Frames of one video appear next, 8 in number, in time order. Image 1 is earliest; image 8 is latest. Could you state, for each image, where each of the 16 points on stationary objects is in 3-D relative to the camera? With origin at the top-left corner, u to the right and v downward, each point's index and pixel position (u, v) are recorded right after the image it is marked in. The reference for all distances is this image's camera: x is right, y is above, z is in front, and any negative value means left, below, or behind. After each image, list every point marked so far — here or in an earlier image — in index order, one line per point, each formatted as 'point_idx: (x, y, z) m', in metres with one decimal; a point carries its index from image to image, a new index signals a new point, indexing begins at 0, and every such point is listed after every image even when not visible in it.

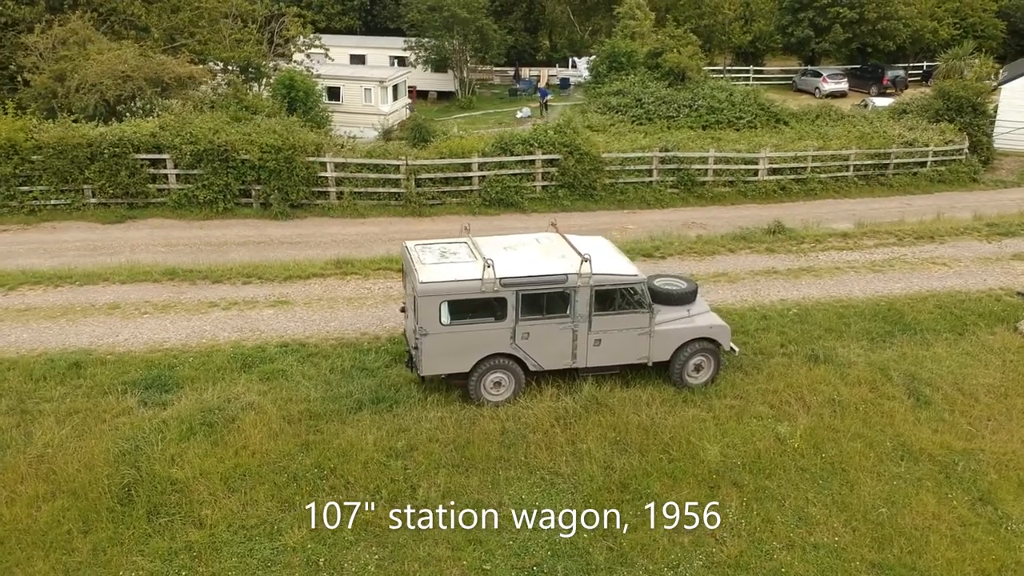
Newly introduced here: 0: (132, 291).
0: (-6.1, -0.1, +15.9) m
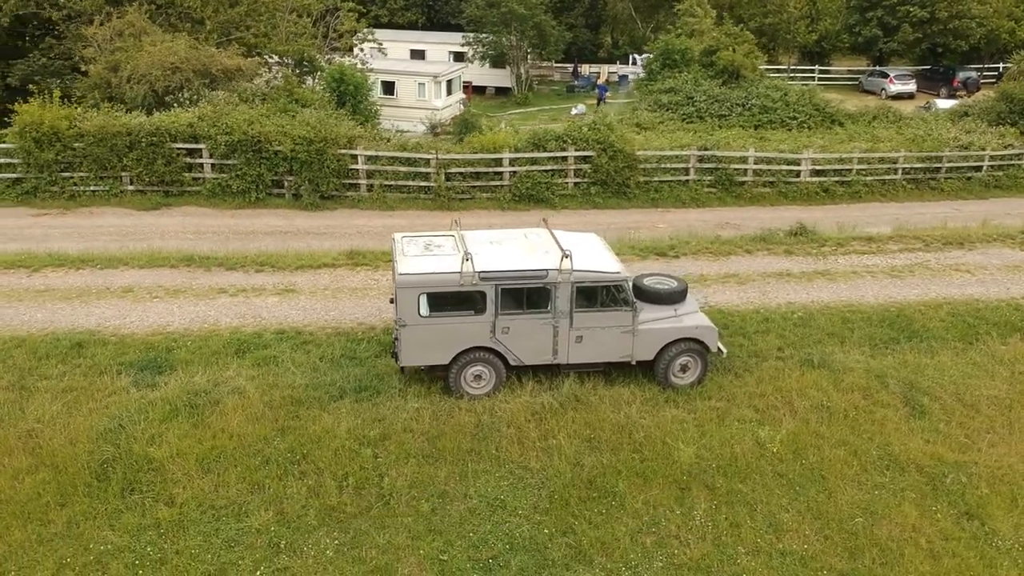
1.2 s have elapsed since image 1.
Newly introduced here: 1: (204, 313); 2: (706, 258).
0: (-6.0, +0.2, +16.4) m
1: (-4.6, -0.4, +14.9) m
2: (+3.5, +0.5, +17.8) m
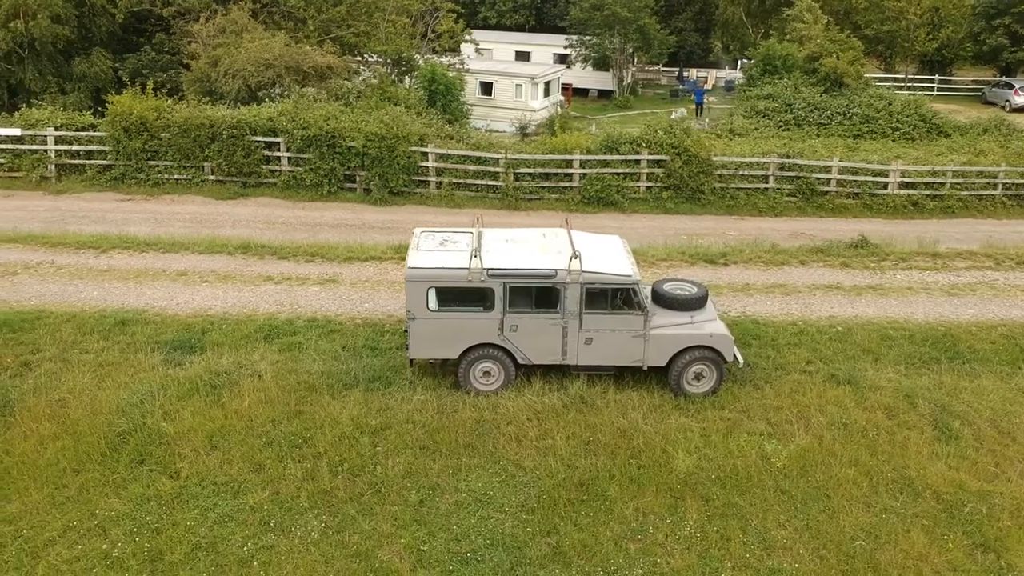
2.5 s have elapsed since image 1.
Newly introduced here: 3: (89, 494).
0: (-5.3, +0.4, +17.2) m
1: (-4.1, -0.2, +15.5) m
2: (+4.2, +0.4, +17.3) m
3: (-4.7, -2.3, +11.1) m
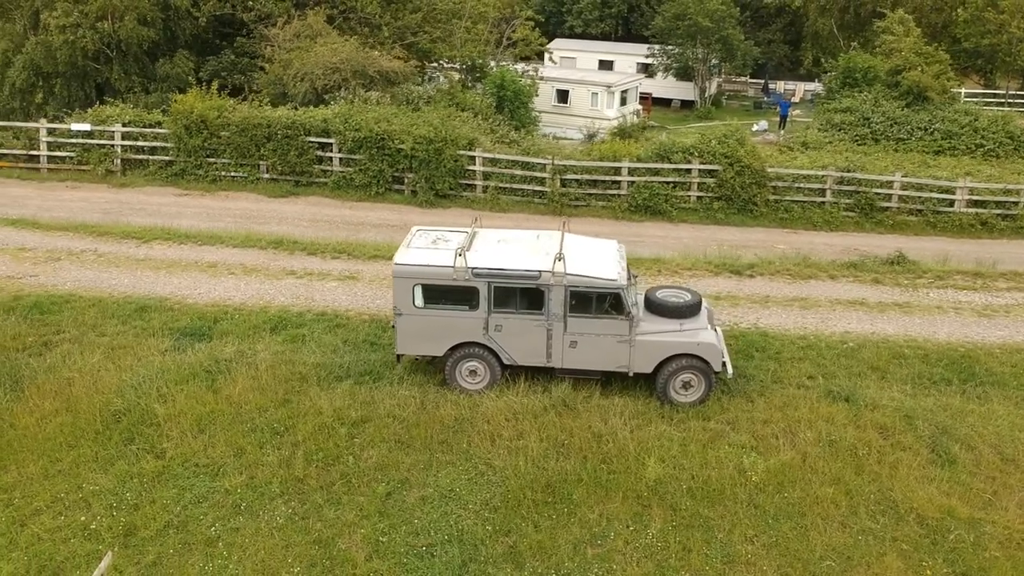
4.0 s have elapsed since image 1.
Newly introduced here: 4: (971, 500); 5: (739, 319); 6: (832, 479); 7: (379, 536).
0: (-5.0, +0.6, +17.7) m
1: (-4.0, 0.0, +15.9) m
2: (+4.6, +0.1, +16.9) m
3: (-5.0, -2.1, +11.6) m
4: (+5.2, -2.4, +11.2) m
5: (+3.4, -0.5, +15.0) m
6: (+3.6, -2.2, +11.3) m
7: (-1.4, -2.6, +10.6) m
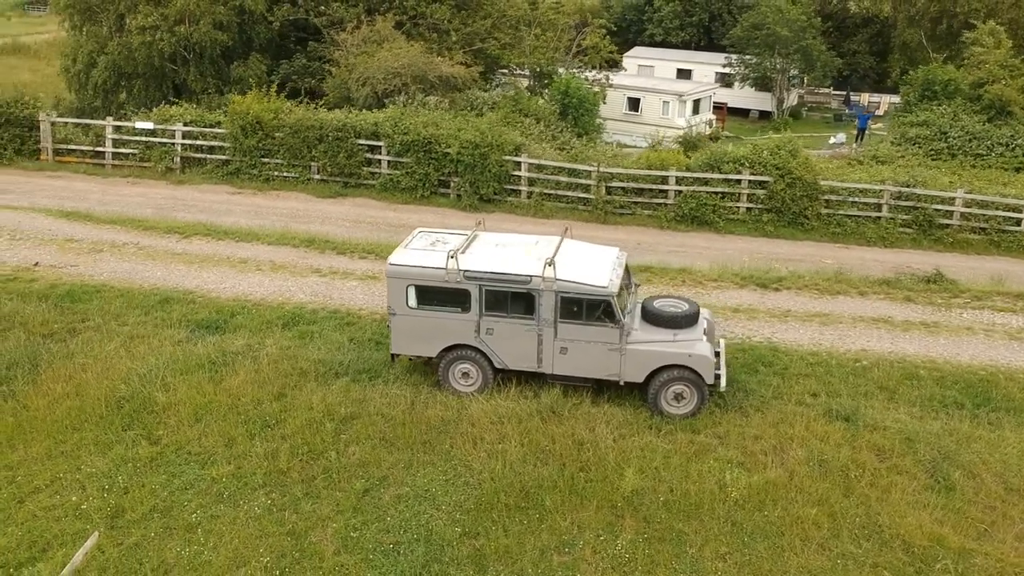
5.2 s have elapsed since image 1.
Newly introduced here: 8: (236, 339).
0: (-4.5, +0.7, +18.2) m
1: (-3.7, 0.0, +16.3) m
2: (+4.9, -0.1, +16.5) m
3: (-5.2, -2.0, +12.1) m
4: (+4.9, -2.6, +10.7) m
5: (+3.5, -0.7, +14.7) m
6: (+3.4, -2.3, +11.0) m
7: (-1.7, -2.6, +10.7) m
8: (-3.9, -0.7, +14.2) m
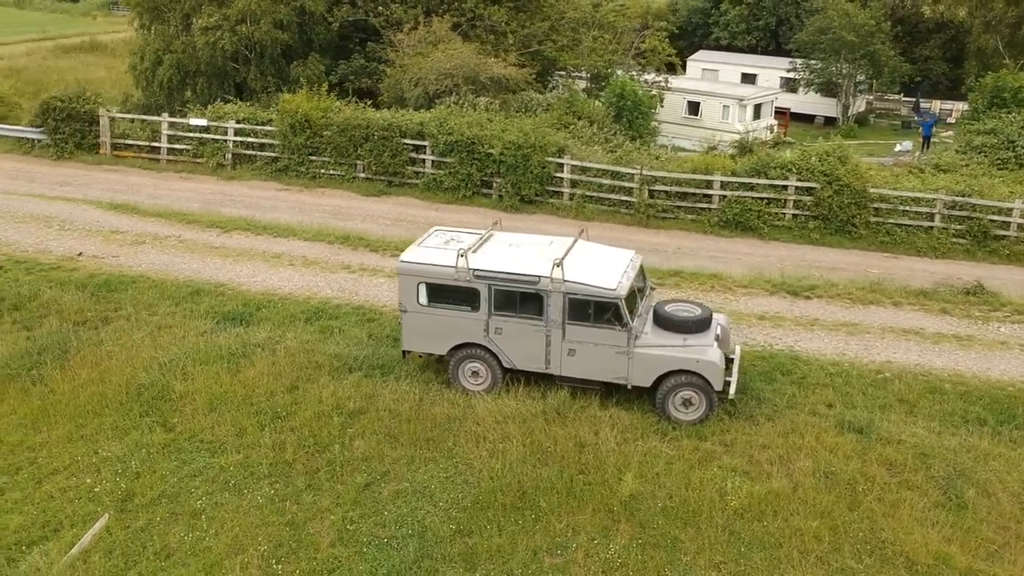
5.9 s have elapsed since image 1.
0: (-3.9, +0.7, +18.5) m
1: (-3.3, +0.1, +16.5) m
2: (+5.3, -0.2, +16.1) m
3: (-5.2, -1.8, +12.4) m
4: (+4.8, -2.7, +10.4) m
5: (+3.8, -0.8, +14.4) m
6: (+3.3, -2.4, +10.7) m
7: (-1.8, -2.6, +10.8) m
8: (-3.7, -0.6, +14.5) m
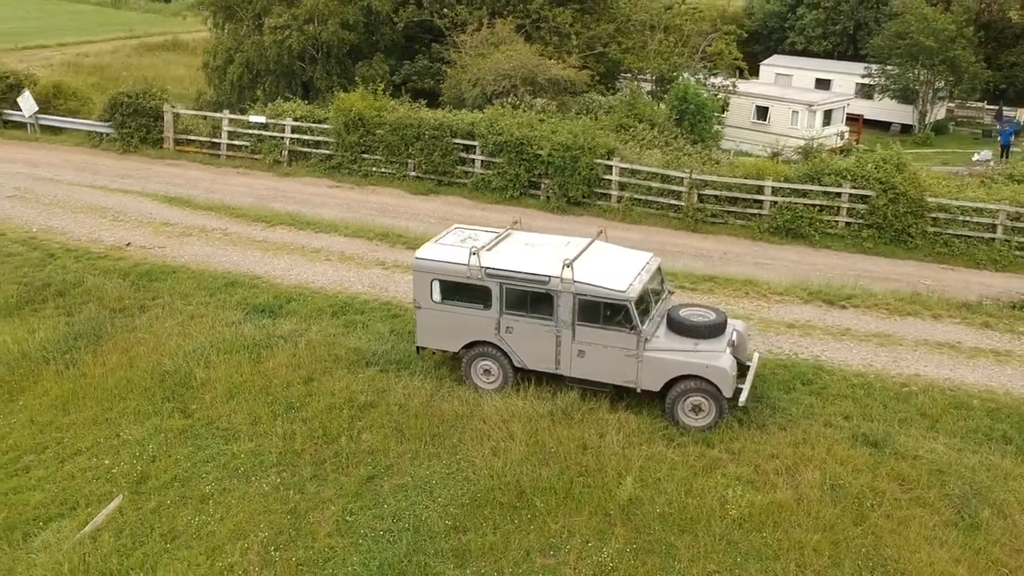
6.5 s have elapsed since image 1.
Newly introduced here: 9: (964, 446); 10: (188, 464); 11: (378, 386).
0: (-3.2, +0.8, +18.8) m
1: (-2.8, +0.2, +16.8) m
2: (+5.8, -0.4, +15.7) m
3: (-5.0, -1.7, +12.8) m
4: (+4.7, -2.8, +10.0) m
5: (+4.1, -0.9, +14.1) m
6: (+3.3, -2.5, +10.5) m
7: (-1.8, -2.5, +11.0) m
8: (-3.4, -0.5, +14.8) m
9: (+5.3, -1.8, +11.7) m
10: (-3.9, -2.1, +12.0) m
11: (-1.7, -1.3, +12.9) m
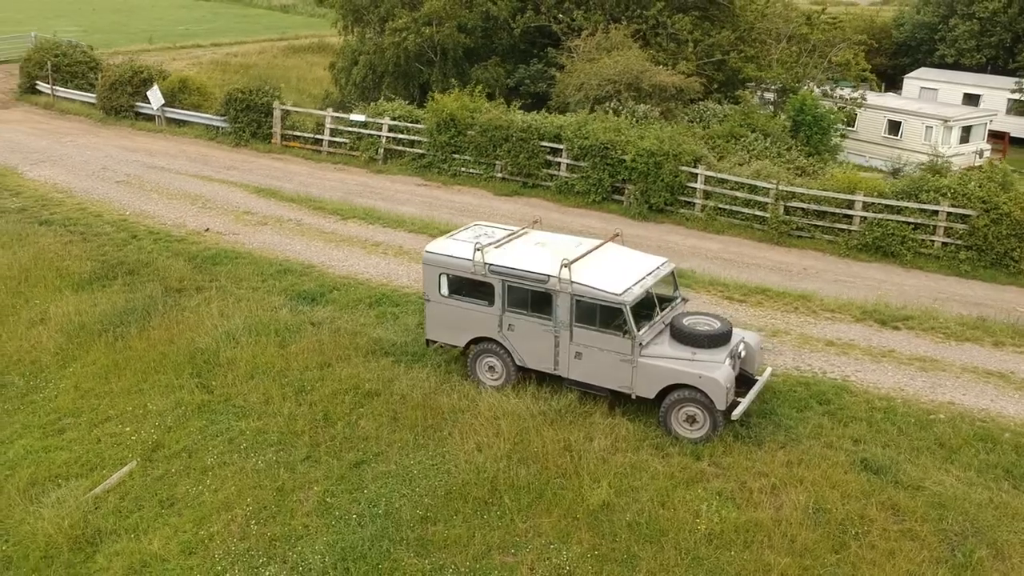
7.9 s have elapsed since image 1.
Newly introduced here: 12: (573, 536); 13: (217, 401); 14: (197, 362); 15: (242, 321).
0: (-2.1, +1.0, +19.2) m
1: (-2.0, +0.3, +17.1) m
2: (+6.2, -0.7, +14.8) m
3: (-4.9, -1.4, +13.6) m
4: (+4.2, -3.0, +9.3) m
5: (+4.3, -1.1, +13.4) m
6: (+2.9, -2.6, +10.0) m
7: (-2.1, -2.4, +11.3) m
8: (-2.9, -0.4, +15.2) m
9: (+5.1, -2.1, +10.9) m
10: (-4.0, -1.9, +12.6) m
11: (-1.6, -1.1, +13.2) m
12: (+0.6, -2.6, +10.3) m
13: (-3.9, -1.5, +13.2) m
14: (-4.4, -1.0, +14.0) m
15: (-4.0, -0.5, +14.8) m
